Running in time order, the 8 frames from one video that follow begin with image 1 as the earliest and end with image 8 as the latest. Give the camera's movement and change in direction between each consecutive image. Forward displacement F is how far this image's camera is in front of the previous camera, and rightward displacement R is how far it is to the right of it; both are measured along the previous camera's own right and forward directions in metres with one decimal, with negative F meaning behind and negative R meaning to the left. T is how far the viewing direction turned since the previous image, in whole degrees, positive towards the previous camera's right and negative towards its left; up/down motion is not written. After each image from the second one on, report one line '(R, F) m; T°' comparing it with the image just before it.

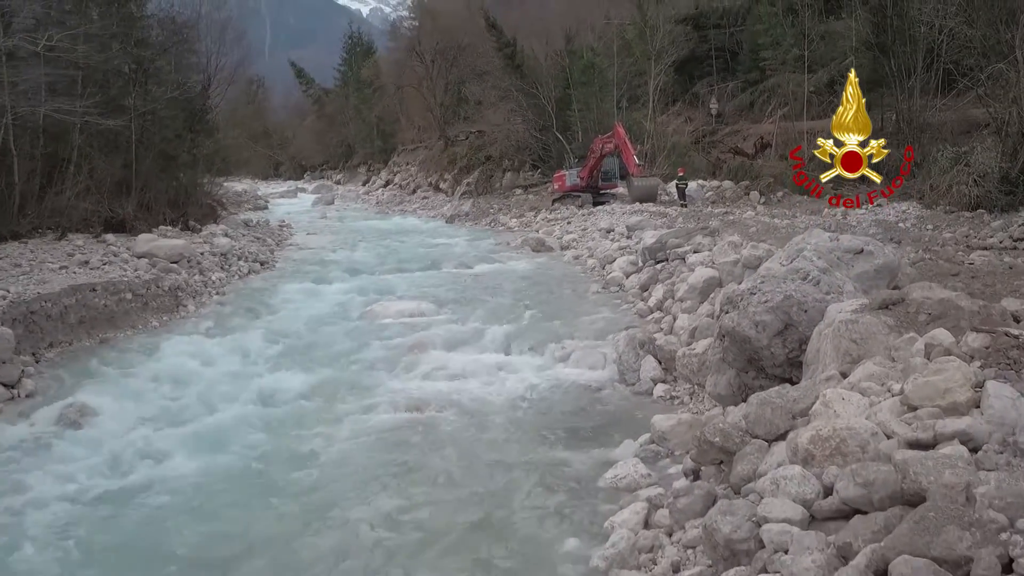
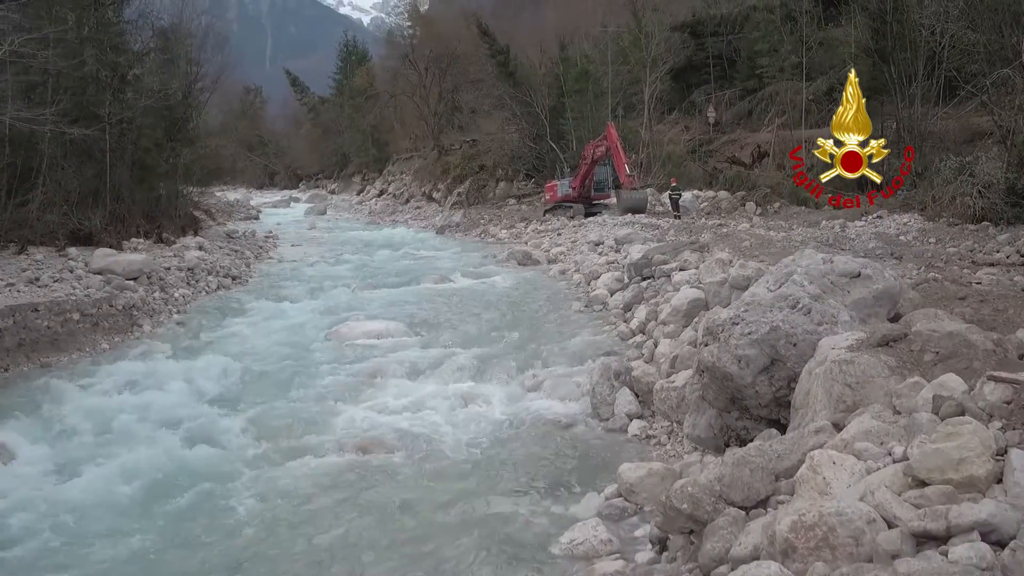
(+0.2, +0.5) m; 0°
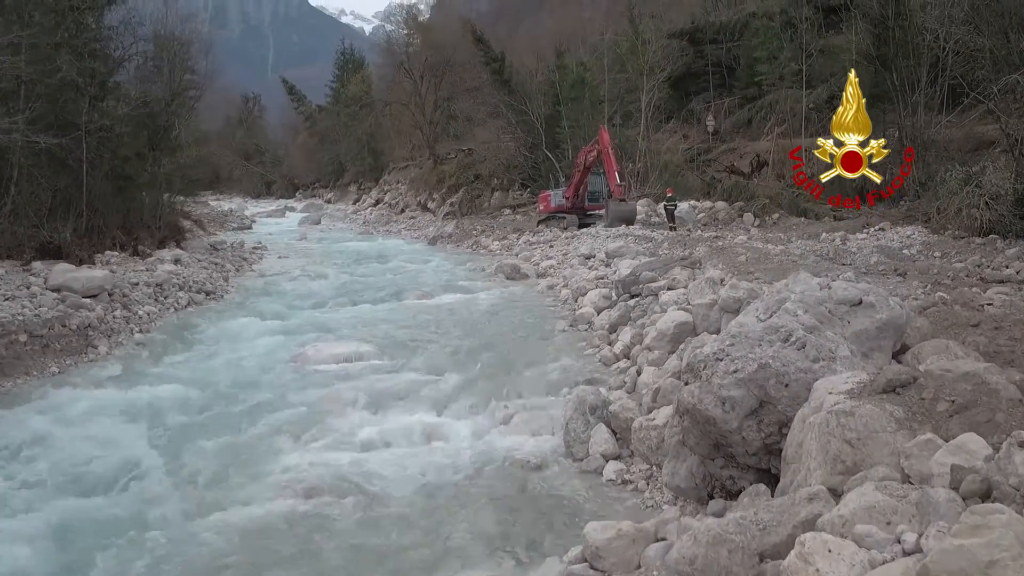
(+0.2, +0.5) m; 0°
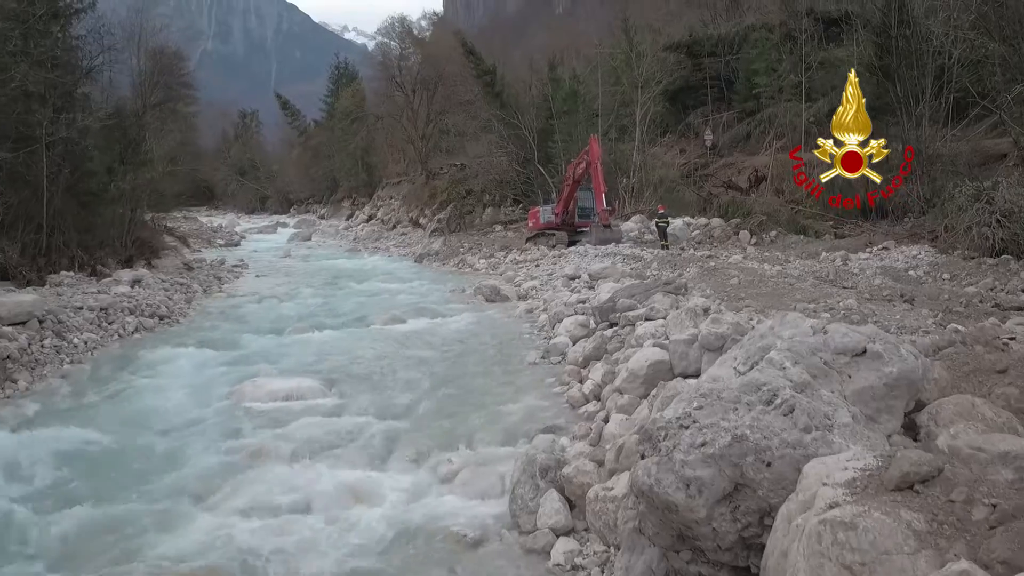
(+0.2, +0.7) m; 0°
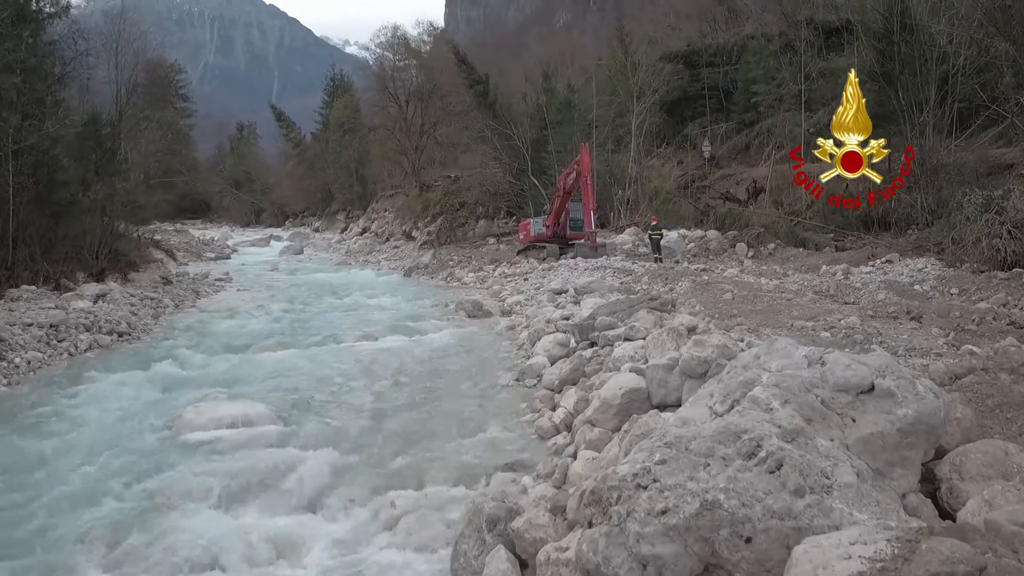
(+0.2, +0.6) m; 0°
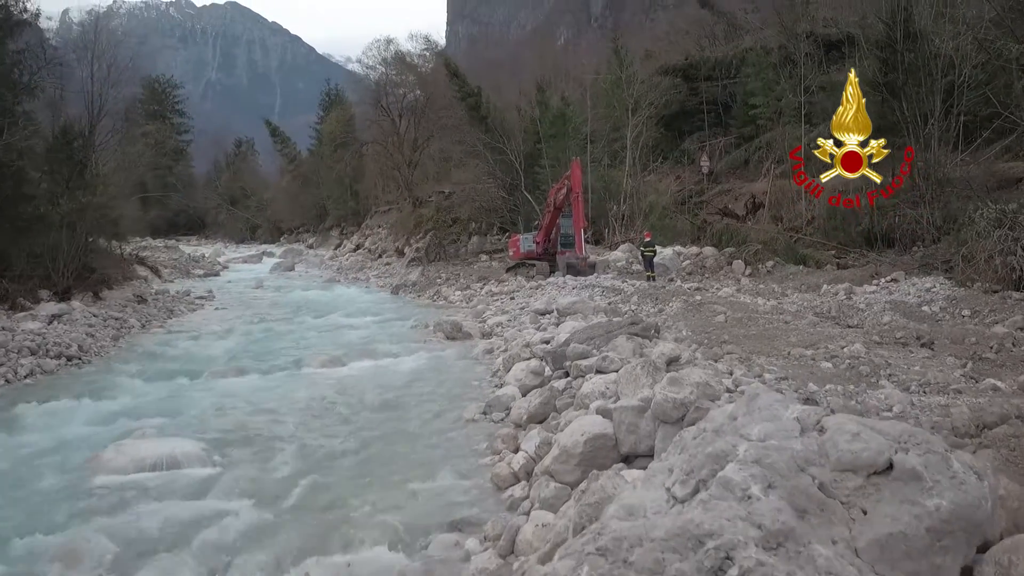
(+0.2, +0.6) m; 0°
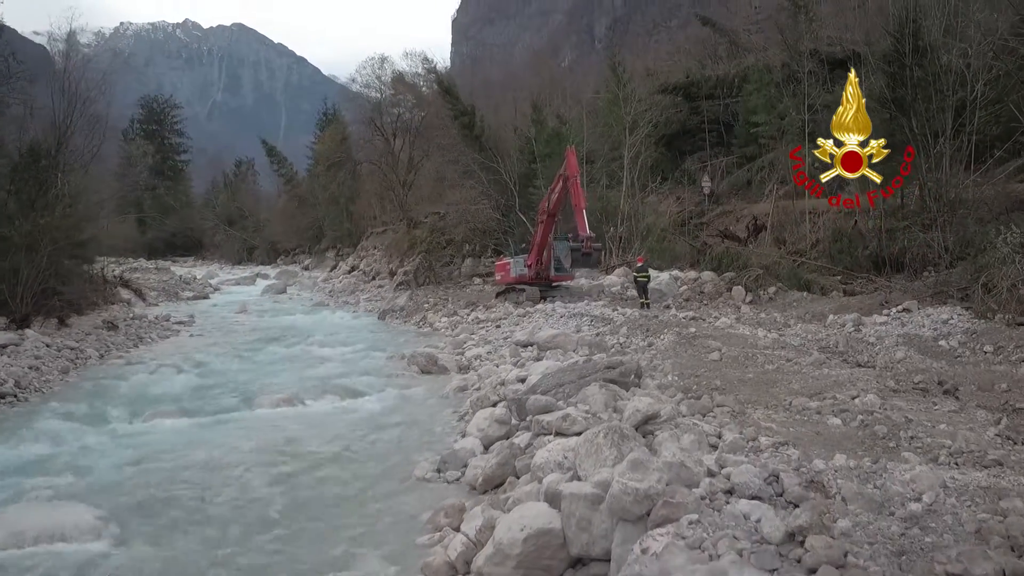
(+0.2, +0.8) m; 0°
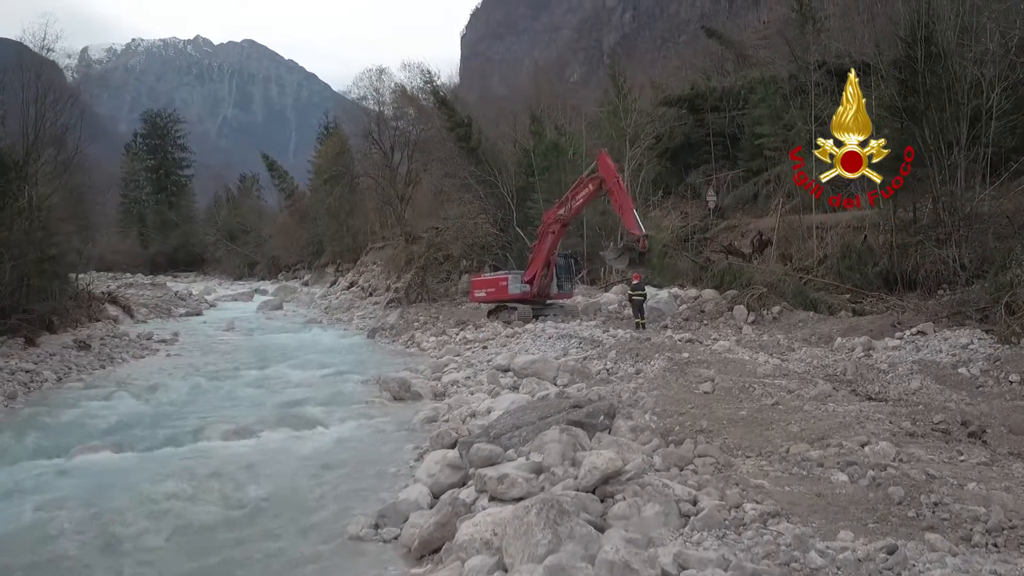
(+0.2, +0.7) m; 0°
